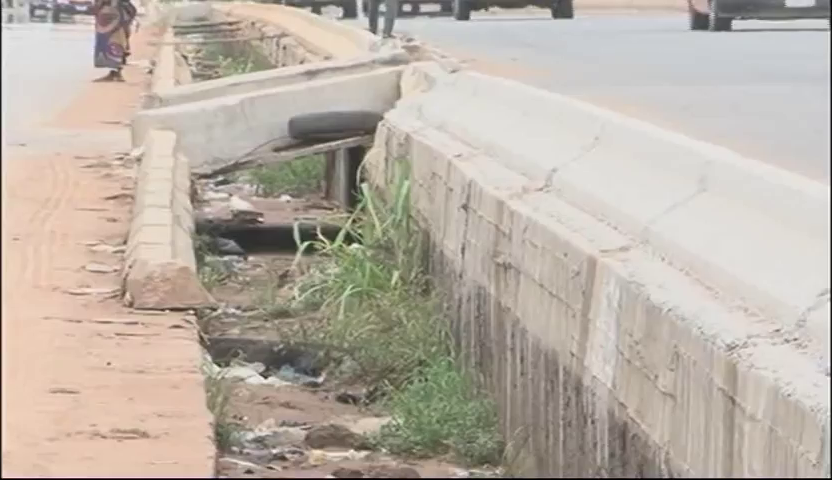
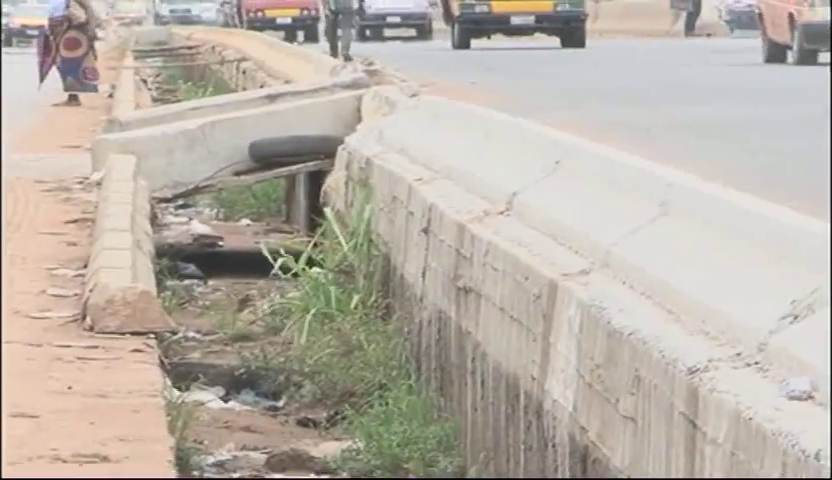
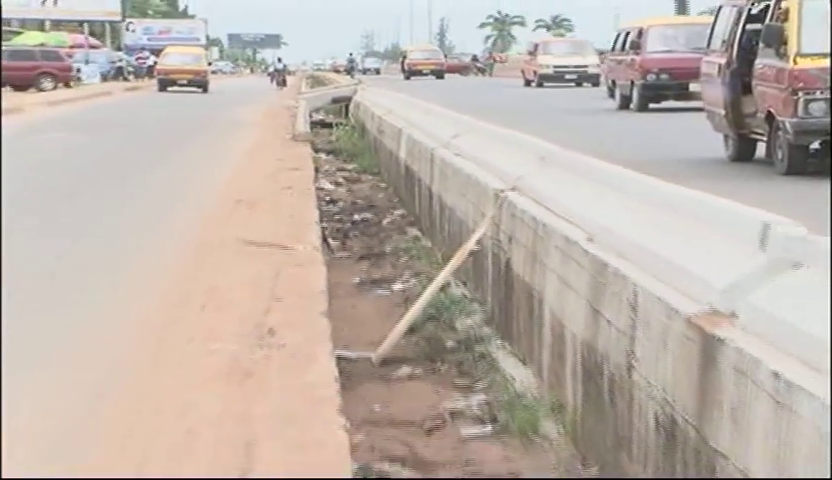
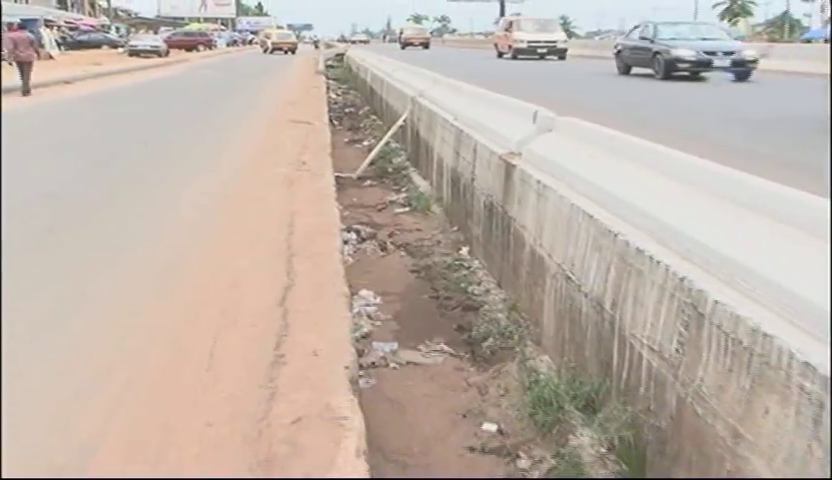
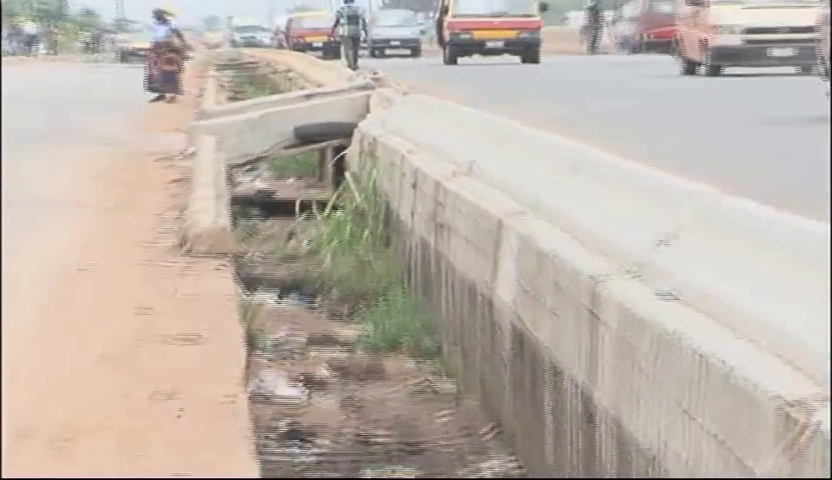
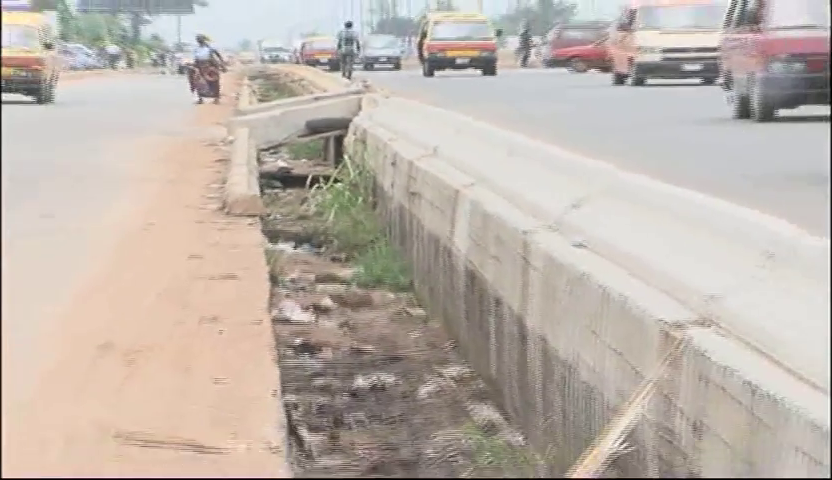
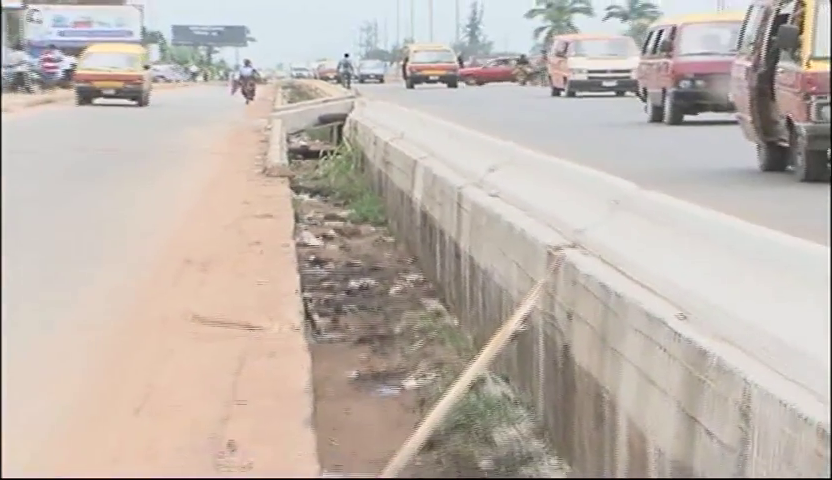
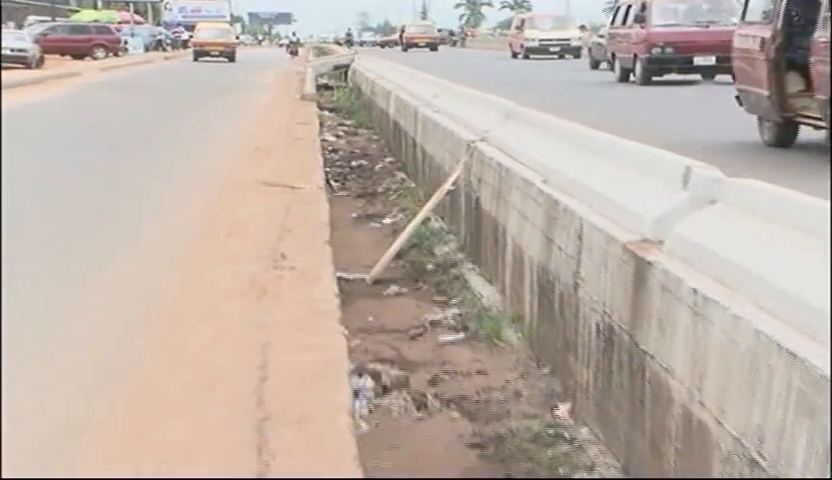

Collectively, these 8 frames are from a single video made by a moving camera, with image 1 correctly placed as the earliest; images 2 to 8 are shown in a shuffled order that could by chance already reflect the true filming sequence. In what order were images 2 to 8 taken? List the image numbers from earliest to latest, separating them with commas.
2, 5, 6, 7, 3, 8, 4
